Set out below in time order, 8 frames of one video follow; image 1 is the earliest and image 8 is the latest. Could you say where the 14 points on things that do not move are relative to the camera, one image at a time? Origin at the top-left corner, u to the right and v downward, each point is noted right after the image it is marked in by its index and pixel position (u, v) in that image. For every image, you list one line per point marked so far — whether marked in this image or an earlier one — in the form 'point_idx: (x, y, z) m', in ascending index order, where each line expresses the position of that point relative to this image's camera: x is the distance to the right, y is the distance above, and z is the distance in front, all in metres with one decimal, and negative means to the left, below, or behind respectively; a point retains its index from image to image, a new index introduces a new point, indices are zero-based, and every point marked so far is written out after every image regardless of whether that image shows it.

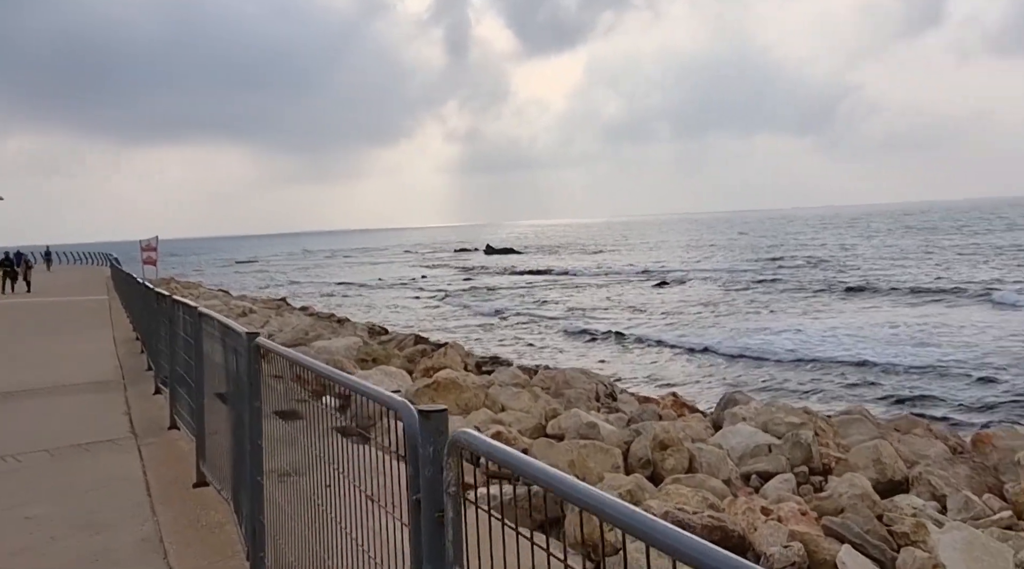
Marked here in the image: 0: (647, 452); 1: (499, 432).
0: (+1.4, -1.7, +9.6) m
1: (-0.1, -1.5, +9.9) m
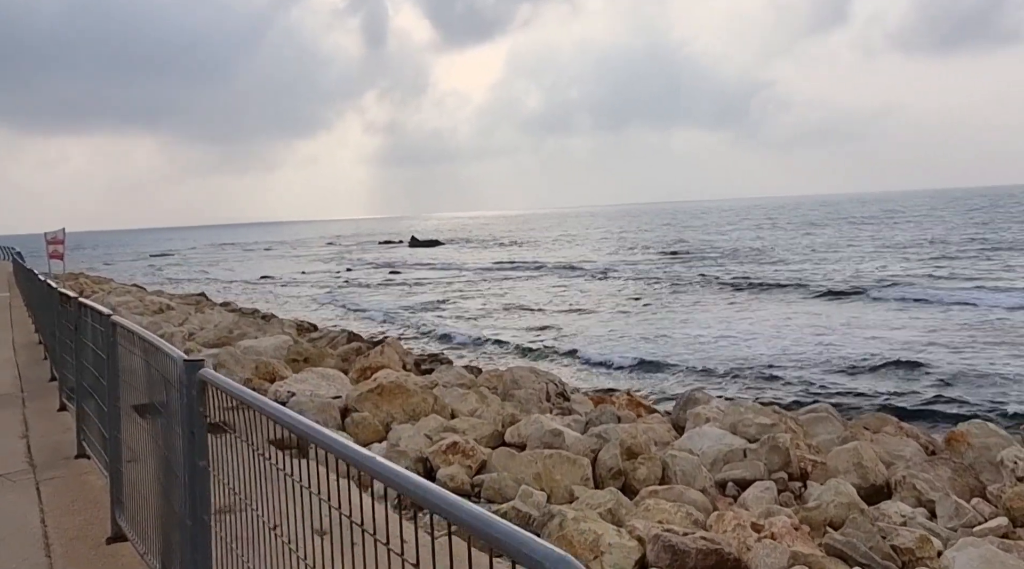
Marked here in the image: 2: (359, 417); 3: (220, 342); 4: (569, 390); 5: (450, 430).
0: (+1.0, -1.6, +8.8) m
1: (-0.5, -1.5, +9.0) m
2: (-1.6, -1.4, +10.1) m
3: (-5.3, -1.1, +17.6) m
4: (+0.8, -1.5, +13.8) m
5: (-0.6, -1.5, +9.8) m
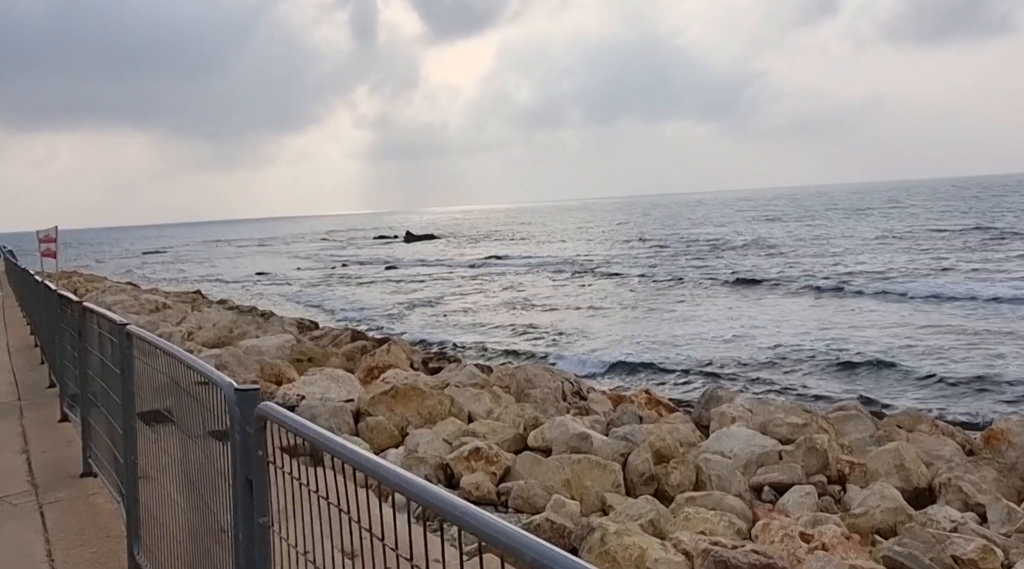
0: (+1.2, -1.6, +8.4) m
1: (-0.3, -1.5, +8.5) m
2: (-1.4, -1.3, +9.6) m
3: (-5.1, -1.0, +17.1) m
4: (+1.0, -1.4, +13.3) m
5: (-0.4, -1.5, +9.4) m
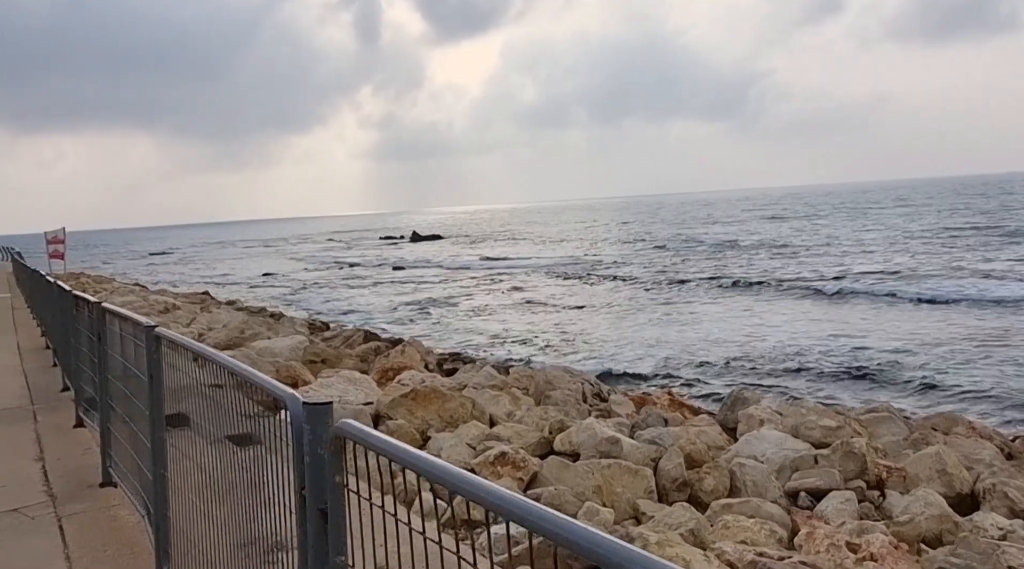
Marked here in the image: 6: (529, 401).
0: (+1.4, -1.6, +8.1) m
1: (-0.1, -1.4, +8.2) m
2: (-1.1, -1.3, +9.3) m
3: (-4.9, -1.0, +16.8) m
4: (+1.3, -1.4, +13.1) m
5: (-0.2, -1.5, +9.1) m
6: (+0.2, -1.5, +12.3) m
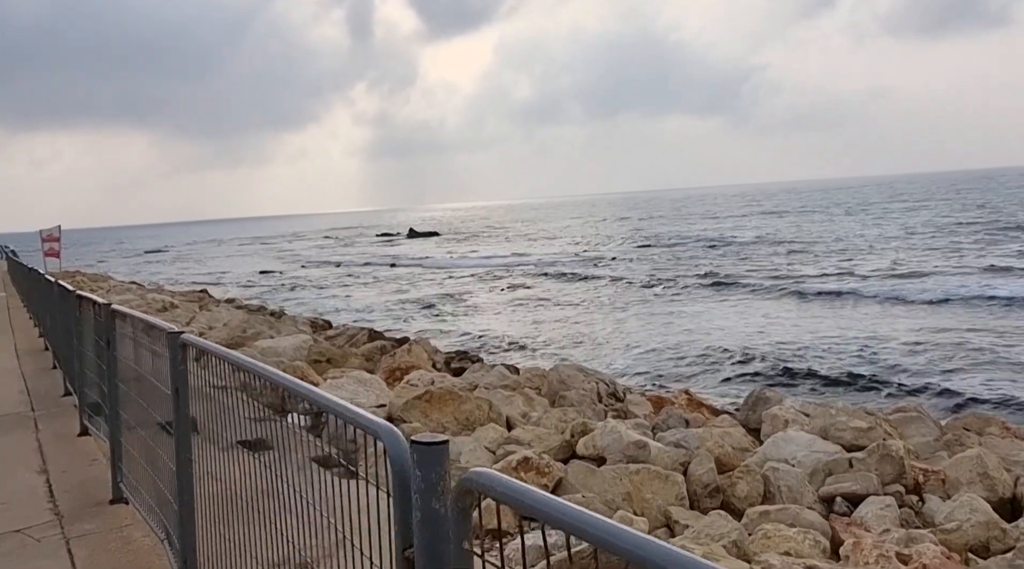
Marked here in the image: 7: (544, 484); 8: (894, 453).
0: (+1.6, -1.5, +7.7) m
1: (+0.1, -1.4, +7.9) m
2: (-1.0, -1.3, +9.0) m
3: (-4.7, -1.0, +16.4) m
4: (+1.4, -1.4, +12.7) m
5: (0.0, -1.4, +8.7) m
6: (+0.4, -1.4, +11.9) m
7: (+0.3, -1.6, +7.7) m
8: (+3.3, -1.4, +8.3) m
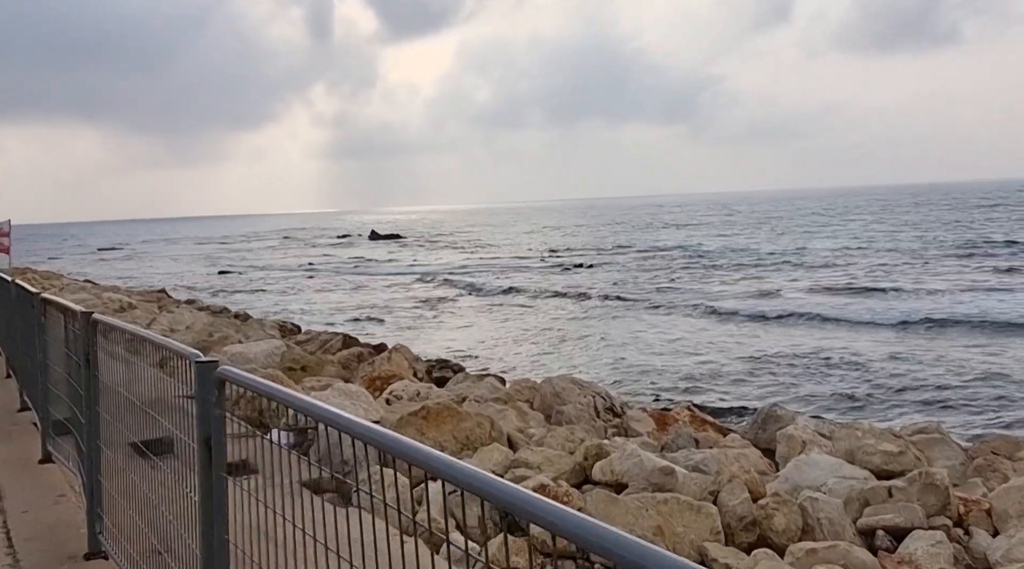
0: (+1.7, -1.6, +7.0) m
1: (+0.2, -1.5, +7.1) m
2: (-0.9, -1.4, +8.1) m
3: (-5.0, -1.0, +15.4) m
4: (+1.3, -1.5, +12.0) m
5: (+0.1, -1.5, +7.9) m
6: (+0.3, -1.5, +11.1) m
7: (+0.4, -1.6, +6.9) m
8: (+3.3, -1.6, +7.6) m
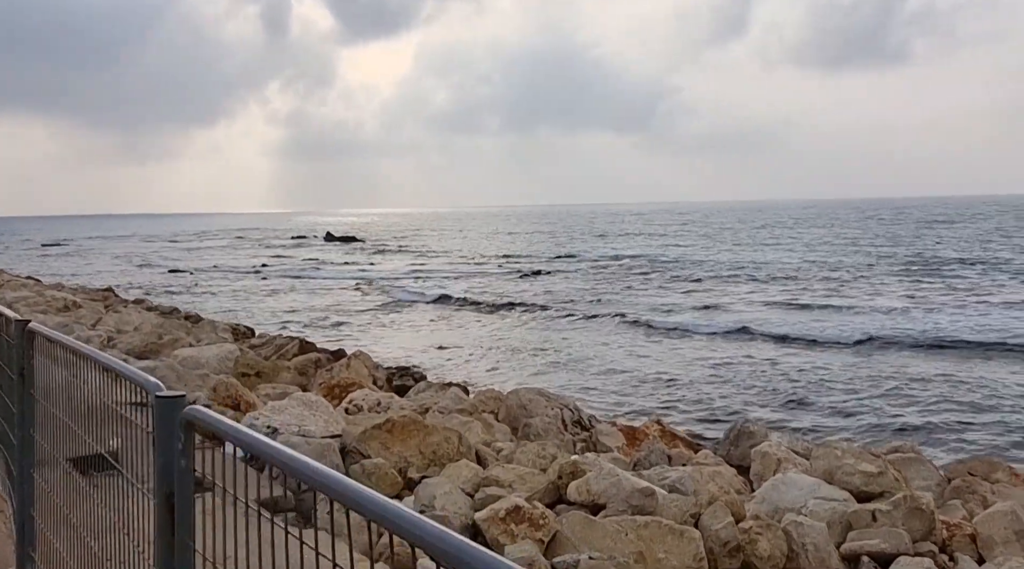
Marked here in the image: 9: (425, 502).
0: (+1.5, -1.7, +6.7) m
1: (0.0, -1.5, +6.7) m
2: (-1.1, -1.4, +7.7) m
3: (-5.6, -1.0, +14.8) m
4: (+0.9, -1.6, +11.6) m
5: (-0.2, -1.6, +7.5) m
6: (-0.1, -1.6, +10.7) m
7: (+0.2, -1.7, +6.5) m
8: (+3.1, -1.7, +7.4) m
9: (-0.6, -1.6, +7.1) m
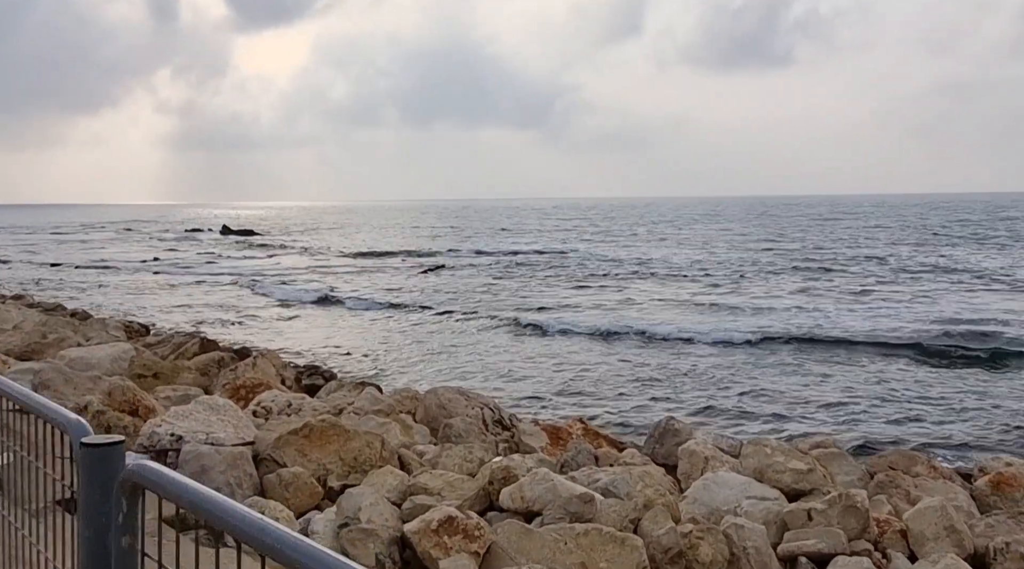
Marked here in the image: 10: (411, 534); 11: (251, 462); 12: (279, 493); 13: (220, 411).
0: (+1.1, -1.7, +6.5) m
1: (-0.4, -1.5, +6.3) m
2: (-1.7, -1.4, +7.2) m
3: (-6.8, -1.0, +13.8) m
4: (-0.1, -1.5, +11.3) m
5: (-0.7, -1.5, +7.1) m
6: (-0.9, -1.6, +10.3) m
7: (-0.2, -1.7, +6.2) m
8: (+2.6, -1.7, +7.3) m
9: (-1.1, -1.6, +6.6) m
10: (-0.6, -1.6, +6.2) m
11: (-1.9, -1.3, +7.2) m
12: (-1.7, -1.5, +7.0) m
13: (-2.6, -1.2, +8.7) m
